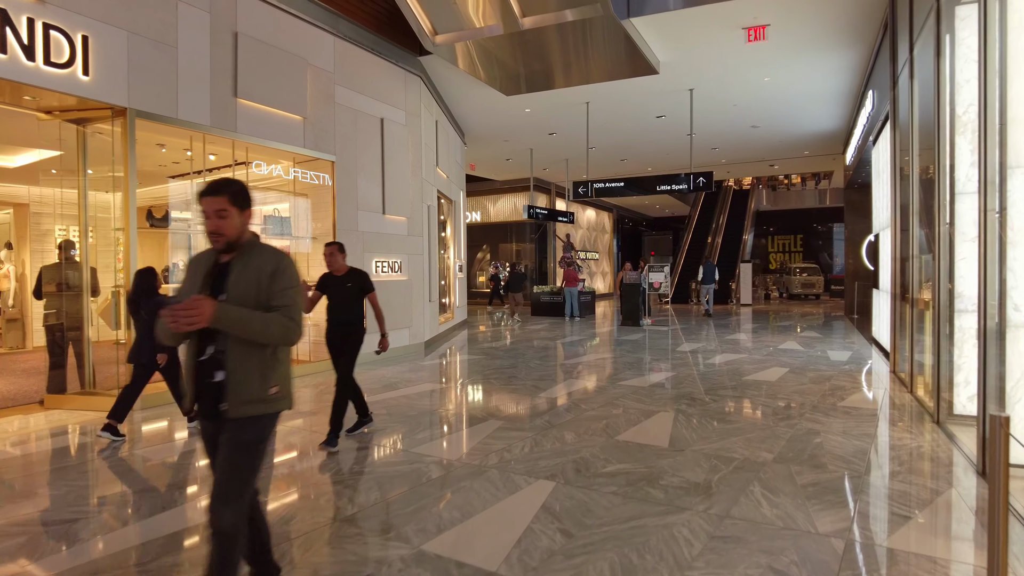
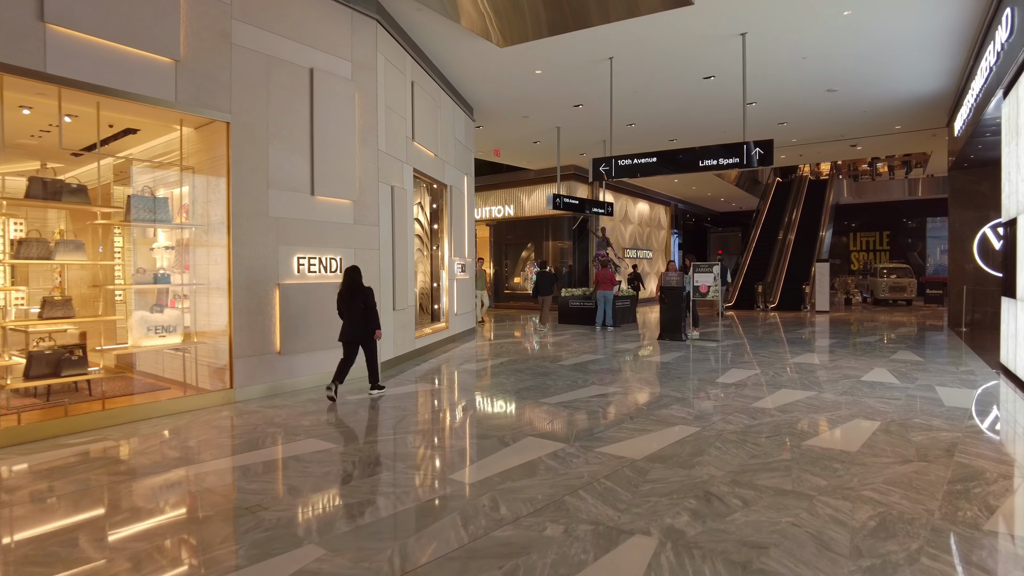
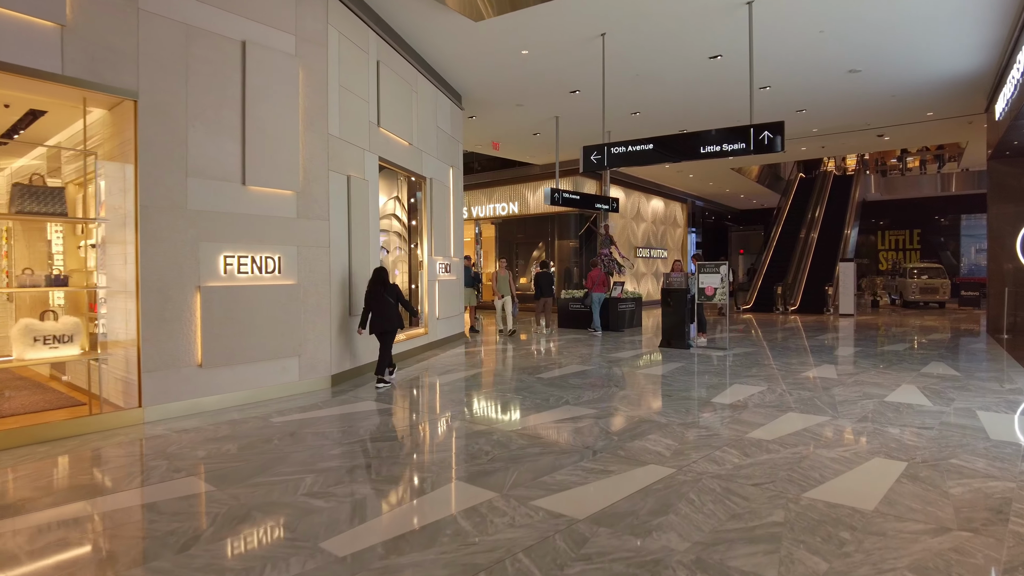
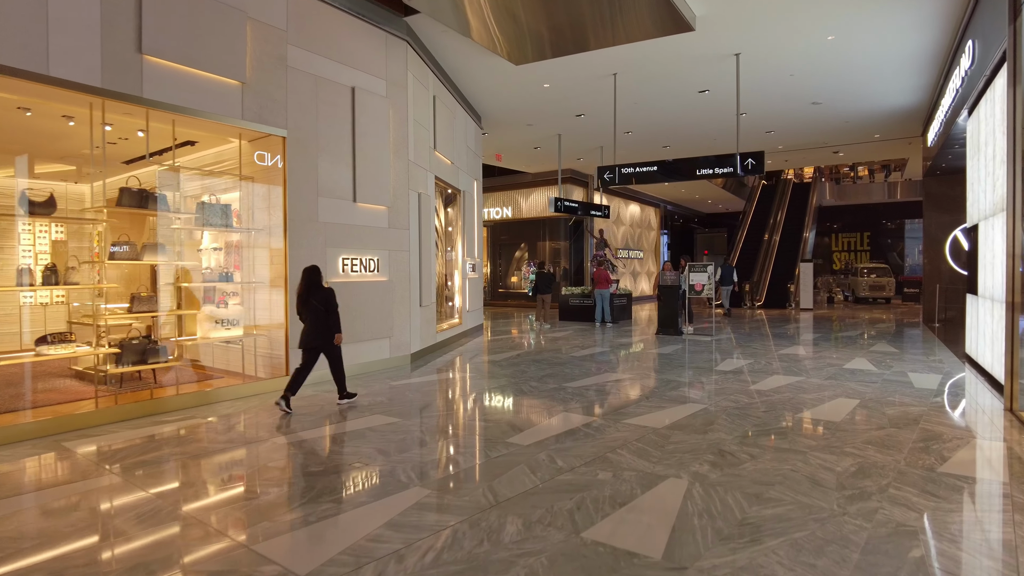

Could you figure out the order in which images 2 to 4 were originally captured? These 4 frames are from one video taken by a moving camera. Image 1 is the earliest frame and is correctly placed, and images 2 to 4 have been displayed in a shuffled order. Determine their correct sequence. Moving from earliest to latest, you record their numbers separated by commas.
4, 2, 3
